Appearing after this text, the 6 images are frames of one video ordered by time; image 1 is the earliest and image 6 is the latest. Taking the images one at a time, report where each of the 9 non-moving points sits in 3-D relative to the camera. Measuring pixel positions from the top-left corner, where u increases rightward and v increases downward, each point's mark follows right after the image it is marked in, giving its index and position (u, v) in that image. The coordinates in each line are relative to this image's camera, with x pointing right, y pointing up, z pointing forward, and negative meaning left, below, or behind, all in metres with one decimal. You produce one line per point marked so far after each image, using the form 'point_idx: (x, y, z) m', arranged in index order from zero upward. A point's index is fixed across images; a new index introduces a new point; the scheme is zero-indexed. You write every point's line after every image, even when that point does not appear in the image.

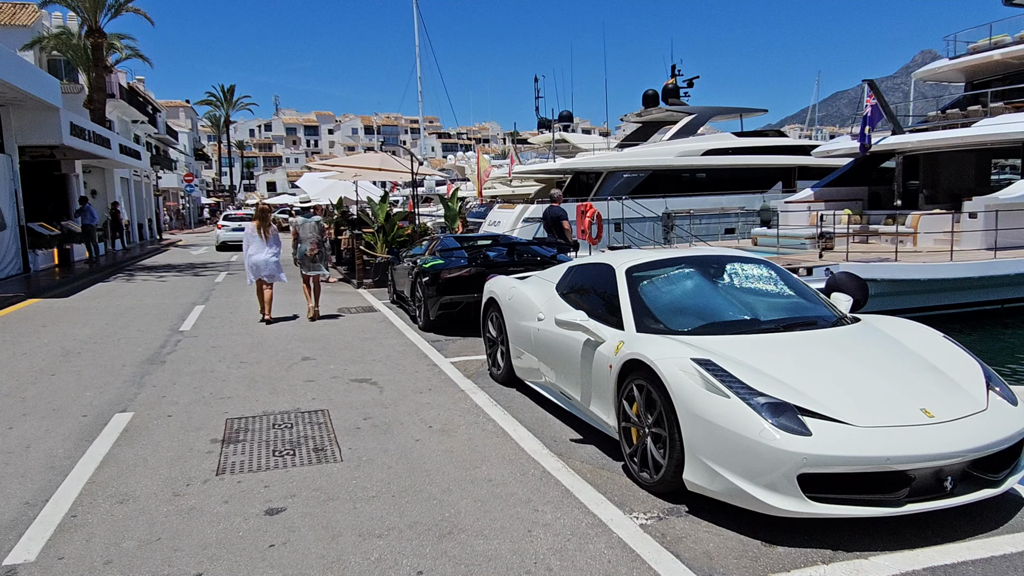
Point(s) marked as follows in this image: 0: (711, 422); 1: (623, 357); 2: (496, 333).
0: (+1.0, -0.7, +3.6) m
1: (+0.7, -0.4, +4.4) m
2: (-0.1, -0.4, +6.7) m
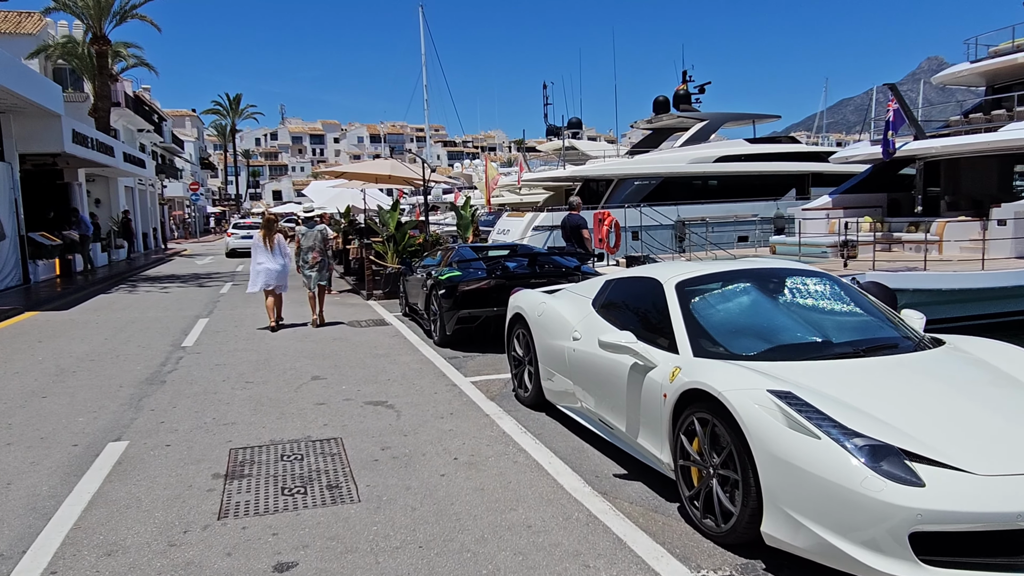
0: (+1.2, -0.8, +3.1) m
1: (+0.9, -0.5, +3.8) m
2: (+0.1, -0.5, +6.1) m
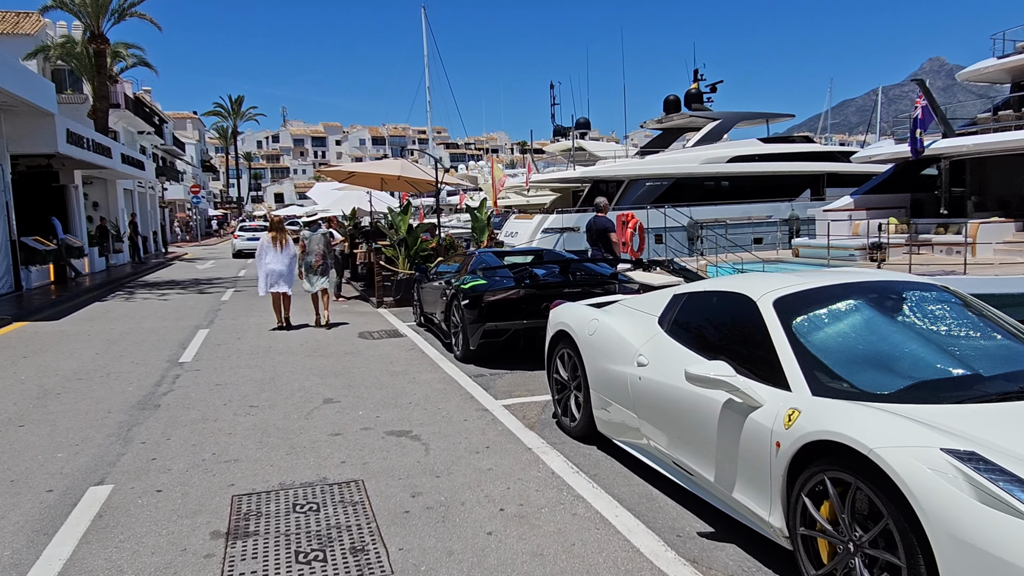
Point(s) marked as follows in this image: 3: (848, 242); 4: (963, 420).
0: (+1.5, -0.8, +2.3) m
1: (+1.2, -0.6, +3.0) m
2: (+0.4, -0.6, +5.3) m
3: (+8.5, +1.2, +18.5) m
4: (+1.7, -0.5, +2.8) m
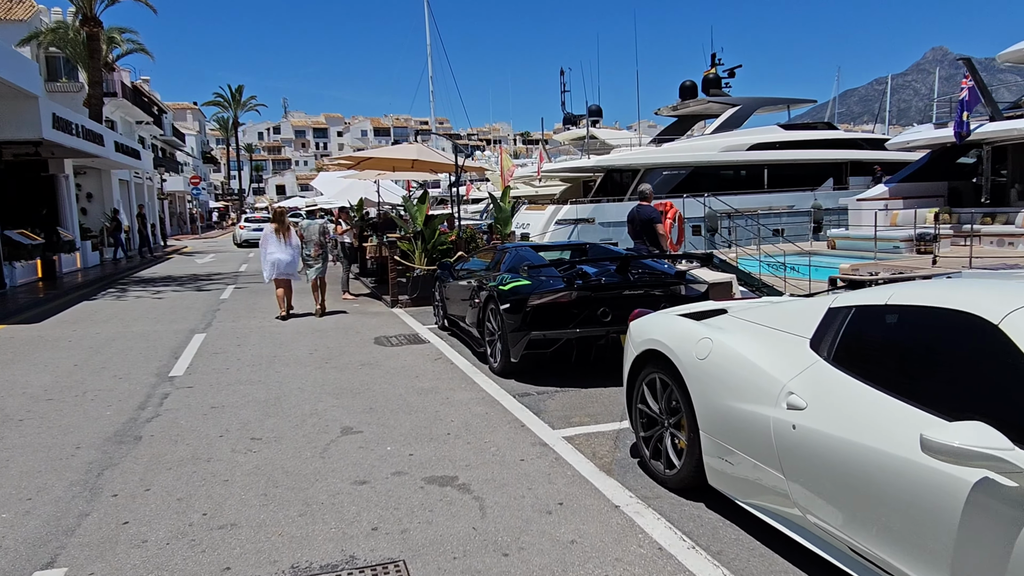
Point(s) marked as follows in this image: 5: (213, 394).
0: (+1.9, -0.9, +1.1) m
1: (+1.6, -0.7, +1.8) m
2: (+0.9, -0.7, +4.1) m
3: (+9.0, +1.3, +17.2) m
4: (+2.2, -0.6, +1.6) m
5: (-2.7, -0.9, +6.5) m
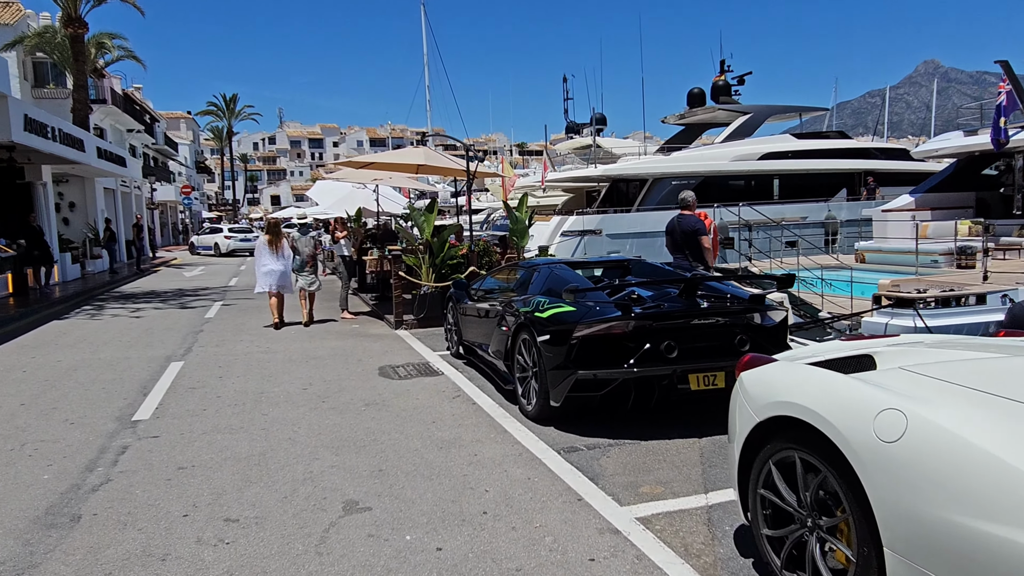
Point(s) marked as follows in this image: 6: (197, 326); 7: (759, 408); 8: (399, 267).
0: (+2.3, -1.0, -0.2) m
1: (+2.0, -0.8, +0.6) m
2: (+1.2, -0.8, +2.9) m
3: (+9.2, +0.9, +16.1) m
4: (+2.5, -0.7, +0.3) m
5: (-2.4, -1.1, +5.3) m
6: (-5.0, -0.6, +11.4) m
7: (+1.1, -0.5, +3.2) m
8: (-1.7, +0.3, +11.2) m
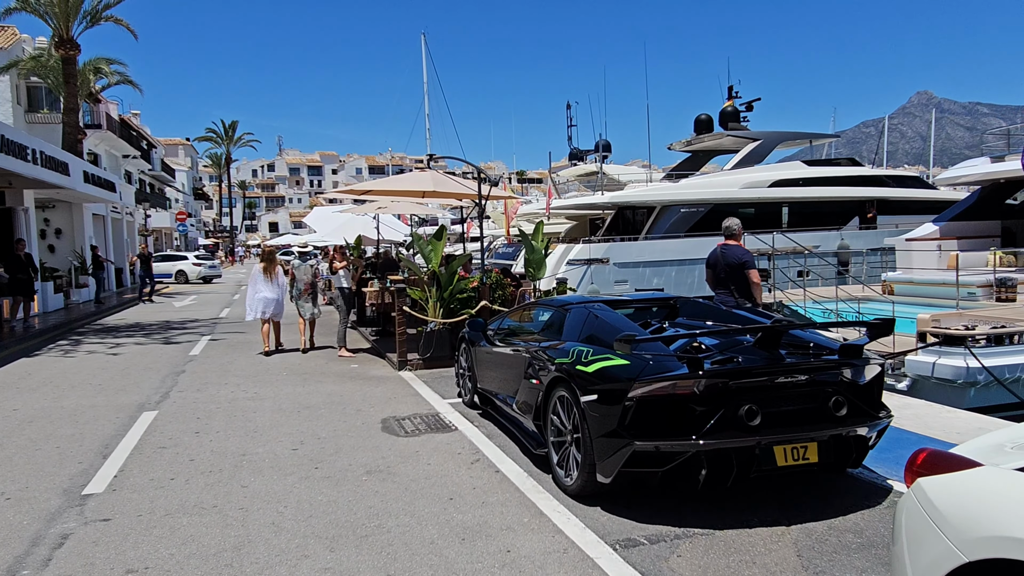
0: (+2.5, -1.1, -1.2) m
1: (+2.2, -0.9, -0.5) m
2: (+1.4, -1.0, +1.8) m
3: (+9.4, +0.2, +15.1) m
4: (+2.7, -0.8, -0.7) m
5: (-2.1, -1.4, +4.2) m
6: (-4.7, -1.1, +10.4) m
7: (+1.3, -0.7, +2.1) m
8: (-1.5, -0.2, +10.2) m
